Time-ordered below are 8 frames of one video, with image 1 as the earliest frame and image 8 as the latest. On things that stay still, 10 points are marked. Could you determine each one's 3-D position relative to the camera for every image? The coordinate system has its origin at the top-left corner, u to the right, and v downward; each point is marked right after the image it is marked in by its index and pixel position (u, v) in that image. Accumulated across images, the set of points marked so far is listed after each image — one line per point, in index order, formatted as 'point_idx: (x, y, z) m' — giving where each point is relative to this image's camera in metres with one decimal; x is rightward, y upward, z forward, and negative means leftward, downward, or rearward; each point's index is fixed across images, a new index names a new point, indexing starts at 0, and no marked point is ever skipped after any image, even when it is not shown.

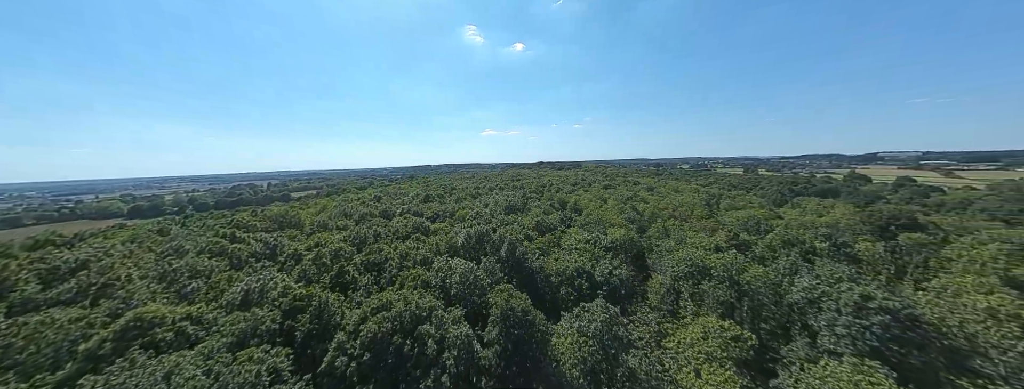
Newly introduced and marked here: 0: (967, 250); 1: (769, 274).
0: (+29.1, -4.0, +16.8) m
1: (+11.7, -3.6, +11.8) m
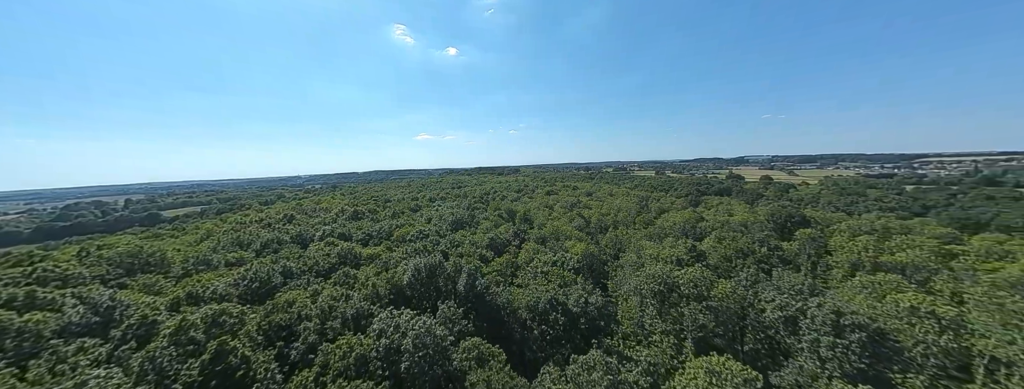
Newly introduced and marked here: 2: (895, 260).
0: (+26.2, -4.1, +20.7) m
1: (+10.3, -4.3, +11.9) m
2: (+24.6, -4.6, +16.8) m
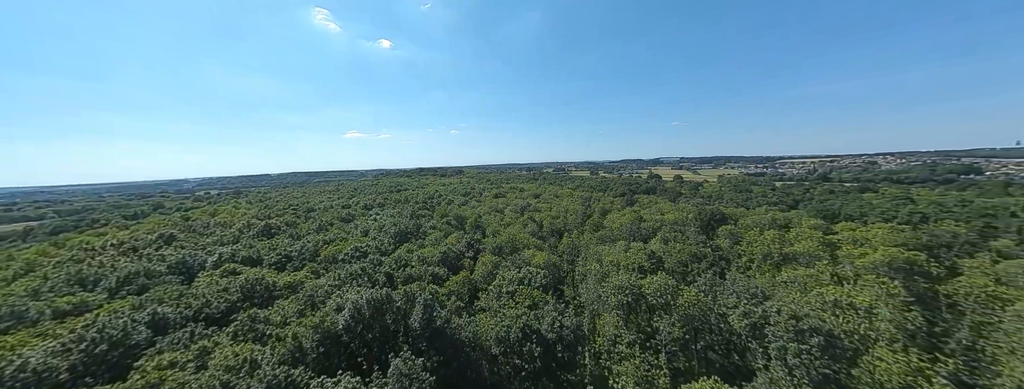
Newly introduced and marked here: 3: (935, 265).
0: (+22.6, -4.2, +24.2) m
1: (+8.9, -4.8, +12.4) m
2: (+21.8, -4.7, +20.1) m
3: (+30.3, -5.3, +18.5) m
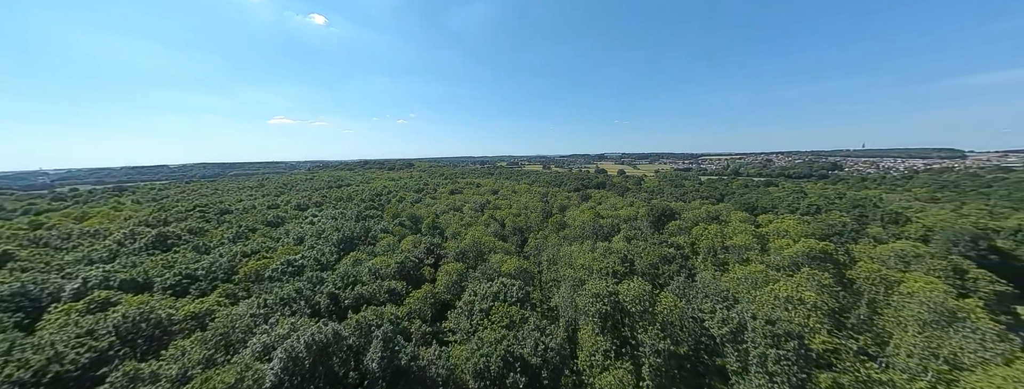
0: (+19.3, -4.1, +26.5) m
1: (+7.8, -5.1, +12.4) m
2: (+19.2, -4.6, +22.3) m
3: (+27.9, -5.2, +22.2) m
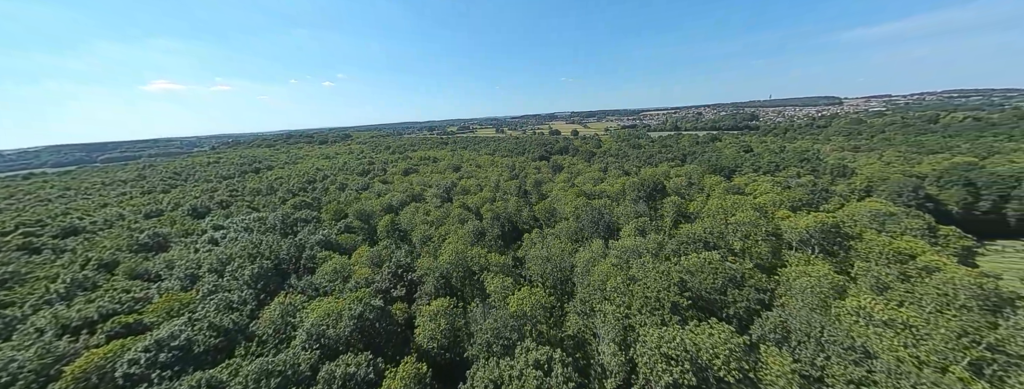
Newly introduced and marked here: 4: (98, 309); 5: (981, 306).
0: (+18.0, -1.7, +24.4) m
1: (+9.3, -5.6, +9.0) m
2: (+18.7, -2.8, +20.4) m
3: (+27.3, -2.6, +21.9) m
4: (-26.2, -7.1, +16.6) m
5: (+24.3, -5.8, +13.6) m
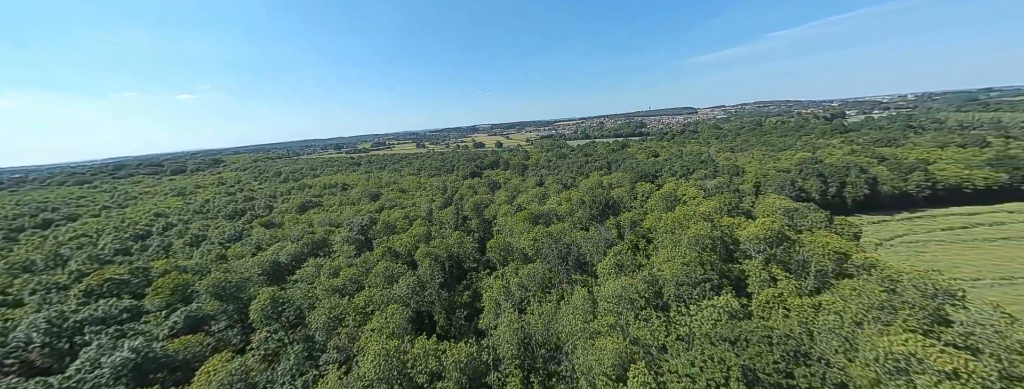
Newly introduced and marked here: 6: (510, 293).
0: (+13.6, -3.1, +23.3) m
1: (+9.8, -6.9, +6.0) m
2: (+15.5, -3.9, +19.6) m
3: (+23.3, -2.9, +23.3) m
4: (-26.1, -12.3, +3.8) m
5: (+22.9, -5.9, +14.4) m
6: (-0.5, -6.2, +17.6) m
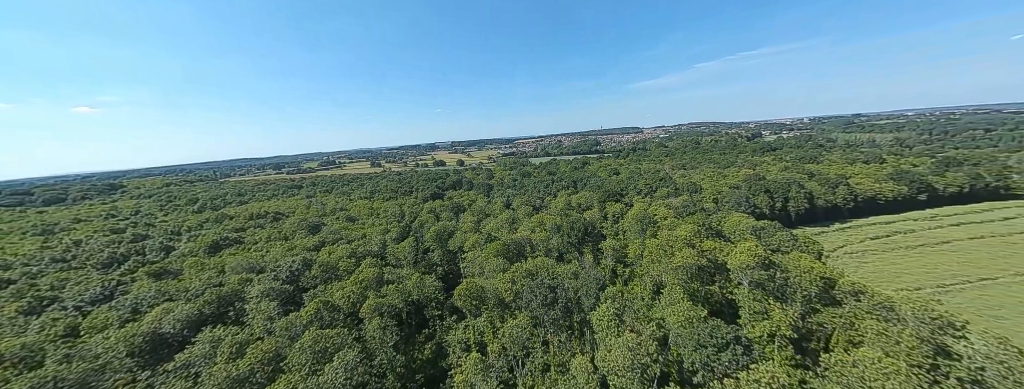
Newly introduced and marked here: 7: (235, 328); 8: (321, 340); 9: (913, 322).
0: (+11.4, -5.3, +21.4) m
1: (+10.2, -8.1, +3.5) m
2: (+13.8, -5.8, +18.0) m
3: (+20.9, -4.8, +22.8) m
4: (-24.8, -14.3, -4.1) m
5: (+22.0, -7.2, +13.8) m
6: (-1.6, -8.4, +13.6) m
7: (-20.9, -9.4, +19.2) m
8: (-12.4, -9.0, +16.2) m
9: (+21.9, -6.9, +14.5) m
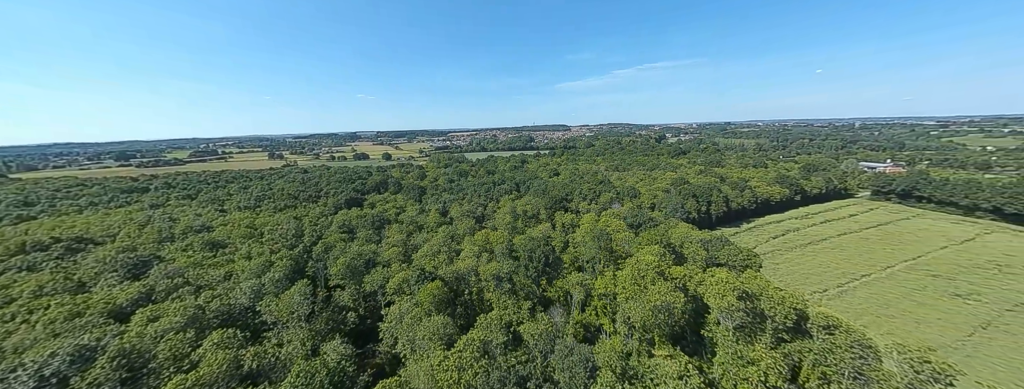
0: (+7.8, -7.1, +17.8) m
1: (+11.1, -10.3, +0.2) m
2: (+11.0, -7.7, +15.1) m
3: (+16.8, -6.4, +21.4) m
4: (-20.9, -17.4, -15.5) m
5: (+20.0, -9.0, +13.0) m
6: (-2.8, -10.7, +7.1) m
7: (-22.8, -12.0, +7.9) m
8: (-13.9, -11.4, +7.1) m
9: (+19.8, -8.7, +13.7) m
